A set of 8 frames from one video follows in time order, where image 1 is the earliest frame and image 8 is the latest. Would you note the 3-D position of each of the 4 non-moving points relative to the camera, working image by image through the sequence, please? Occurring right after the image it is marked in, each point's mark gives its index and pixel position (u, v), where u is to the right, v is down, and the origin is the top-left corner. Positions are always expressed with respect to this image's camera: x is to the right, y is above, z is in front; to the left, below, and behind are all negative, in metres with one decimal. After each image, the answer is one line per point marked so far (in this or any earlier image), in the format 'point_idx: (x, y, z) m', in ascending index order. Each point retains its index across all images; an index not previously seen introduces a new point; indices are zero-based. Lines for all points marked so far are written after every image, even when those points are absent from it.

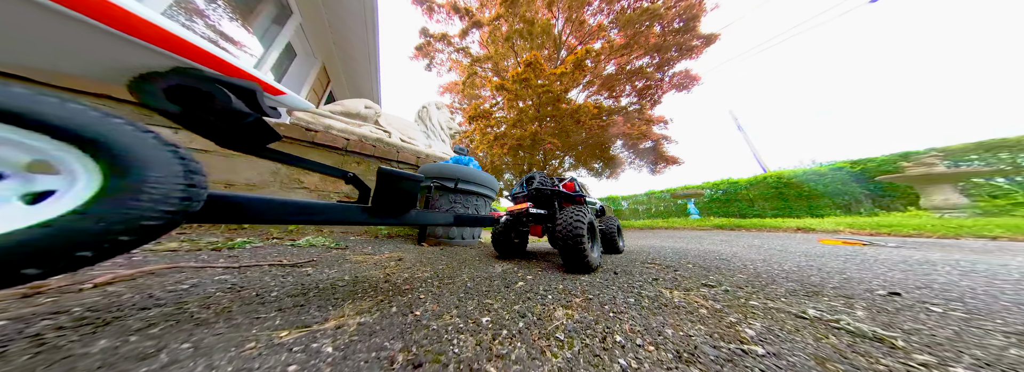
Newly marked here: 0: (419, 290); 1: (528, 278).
0: (-0.6, -0.7, +1.2) m
1: (+0.1, -0.8, +1.4) m
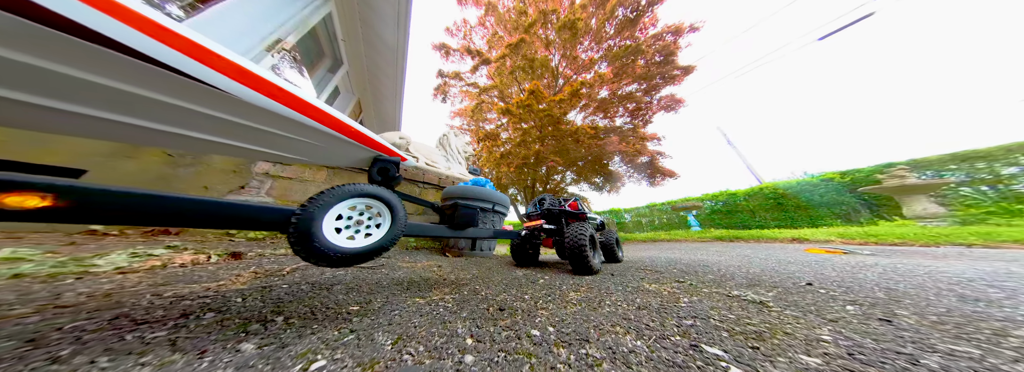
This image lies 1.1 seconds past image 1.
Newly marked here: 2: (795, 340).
0: (-0.4, -0.9, +1.7) m
1: (+0.4, -1.0, +1.9) m
2: (+1.2, -0.6, +0.7) m
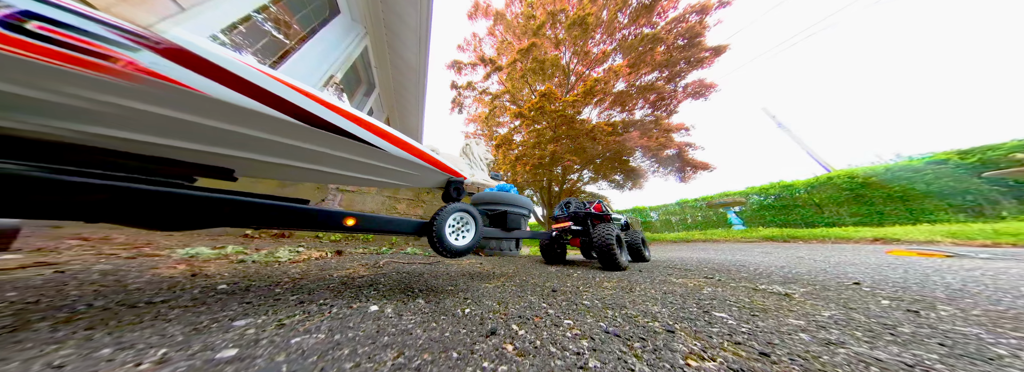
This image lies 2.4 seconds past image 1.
0: (0.0, -1.0, +2.0) m
1: (+0.8, -1.1, +2.2) m
2: (+1.5, -0.7, +0.9) m
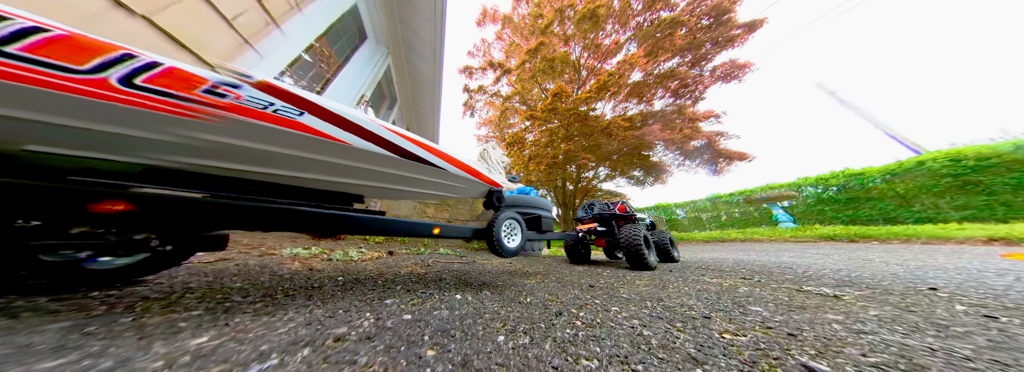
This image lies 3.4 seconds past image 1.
0: (+0.4, -1.1, +2.1) m
1: (+1.3, -1.1, +2.3) m
2: (+1.8, -0.7, +0.9) m
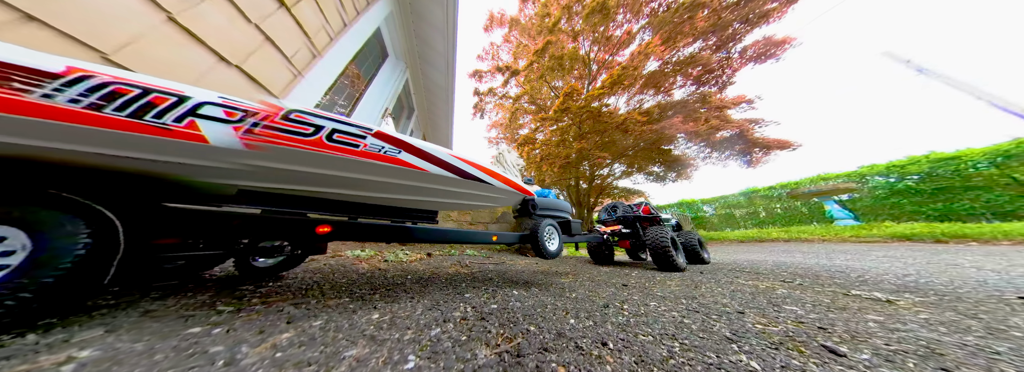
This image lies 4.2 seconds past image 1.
0: (+0.8, -1.2, +2.3) m
1: (+1.7, -1.2, +2.3) m
2: (+2.1, -0.7, +1.0) m
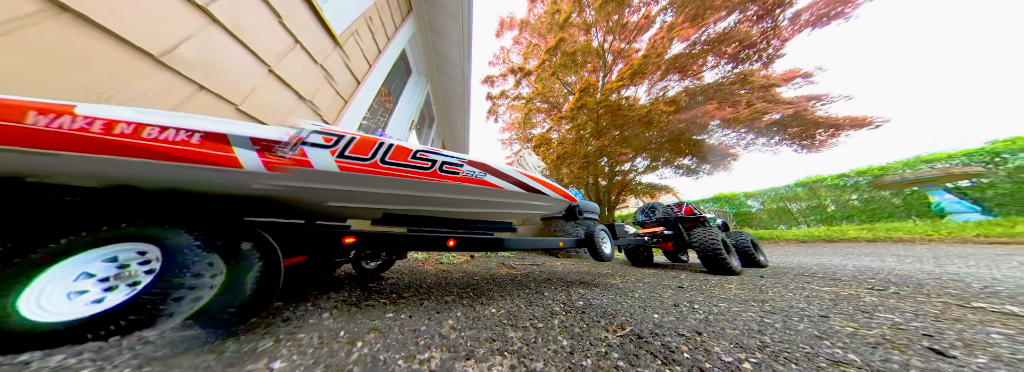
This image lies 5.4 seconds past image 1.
0: (+1.4, -1.2, +2.3) m
1: (+2.3, -1.2, +2.3) m
2: (+2.5, -0.7, +0.9) m
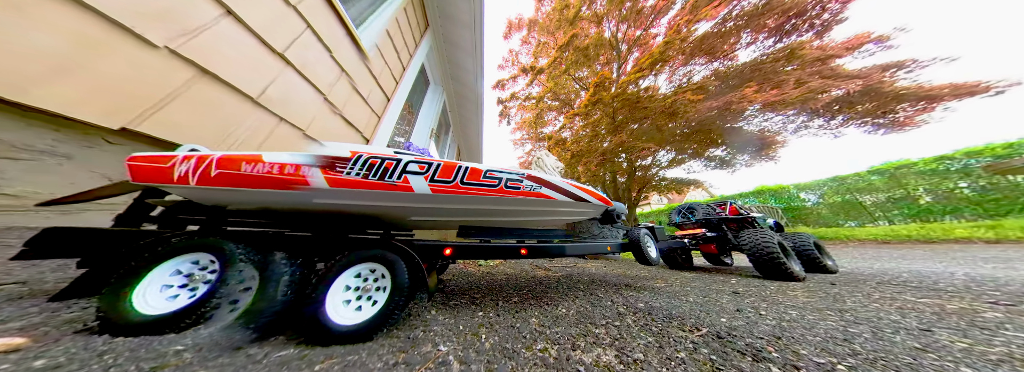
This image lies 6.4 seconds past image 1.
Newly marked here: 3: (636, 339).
0: (+1.9, -1.2, +2.2) m
1: (+2.8, -1.2, +2.1) m
2: (+2.8, -0.7, +0.7) m
3: (+0.4, -0.5, +0.6) m
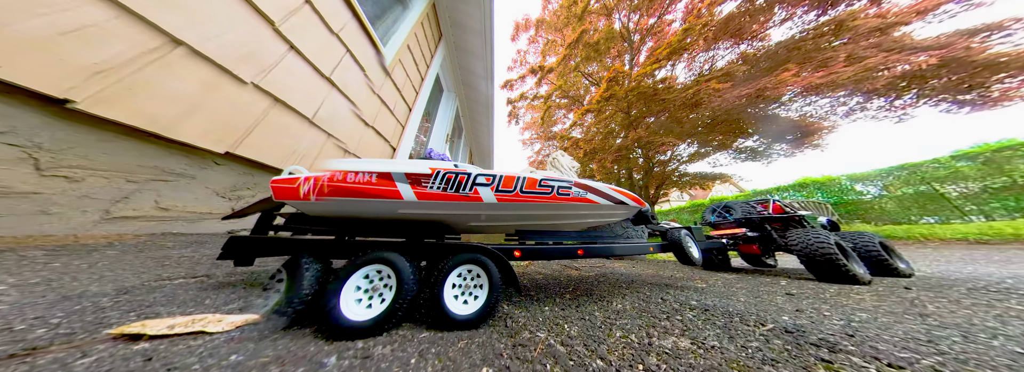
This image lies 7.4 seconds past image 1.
0: (+2.4, -1.2, +2.1) m
1: (+3.2, -1.2, +2.0) m
2: (+3.1, -0.6, +0.6) m
3: (+0.7, -0.5, +0.6) m
